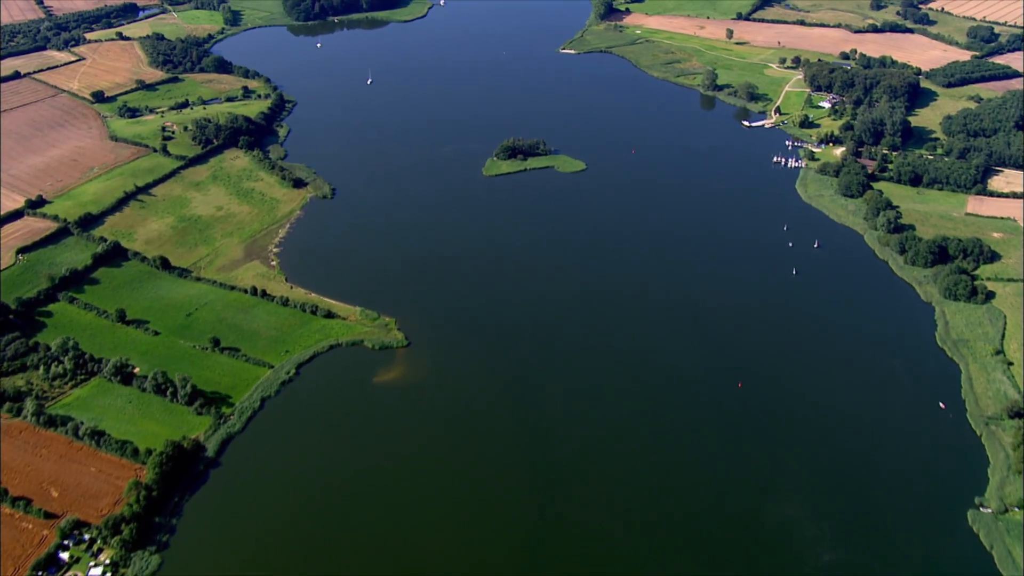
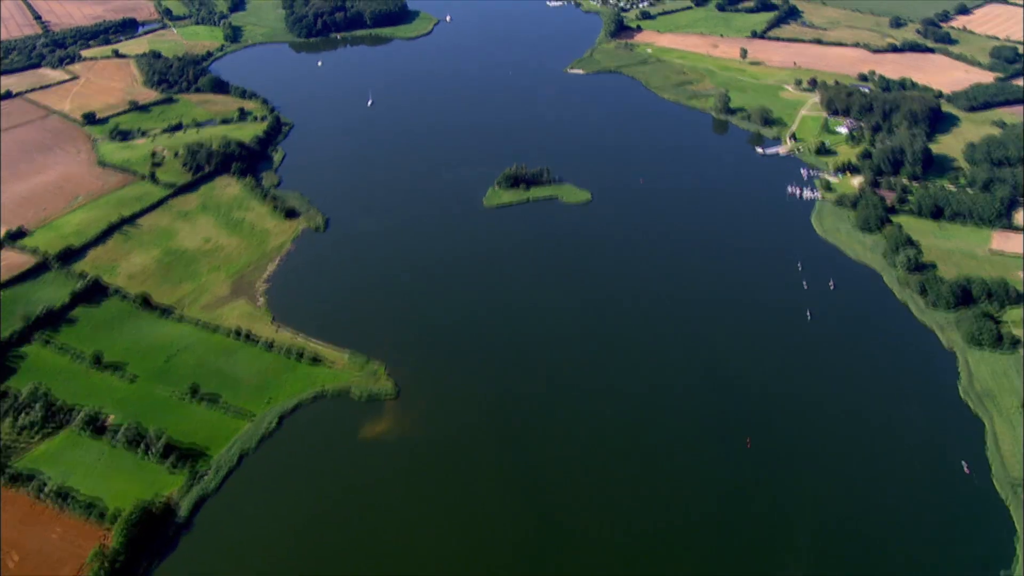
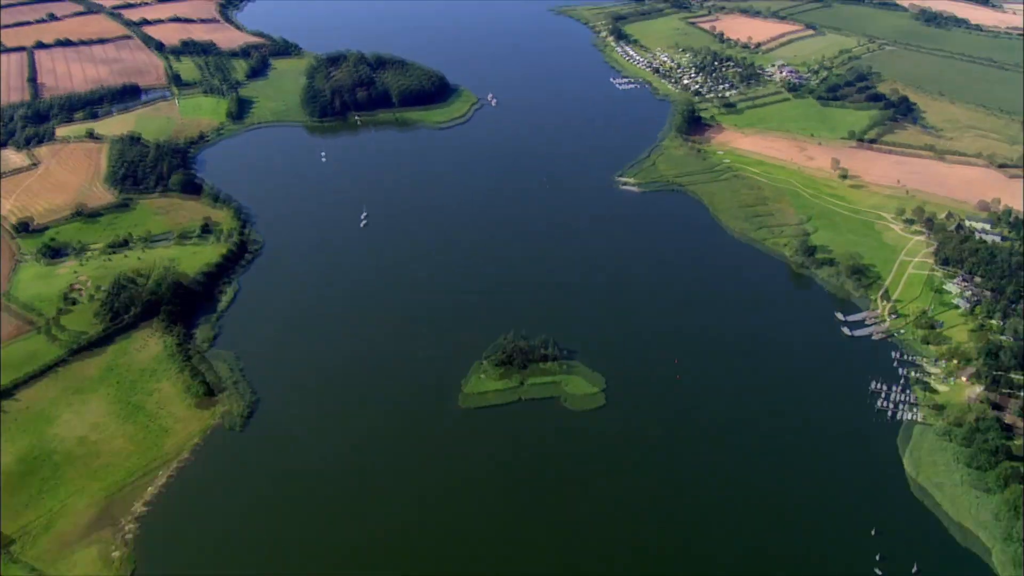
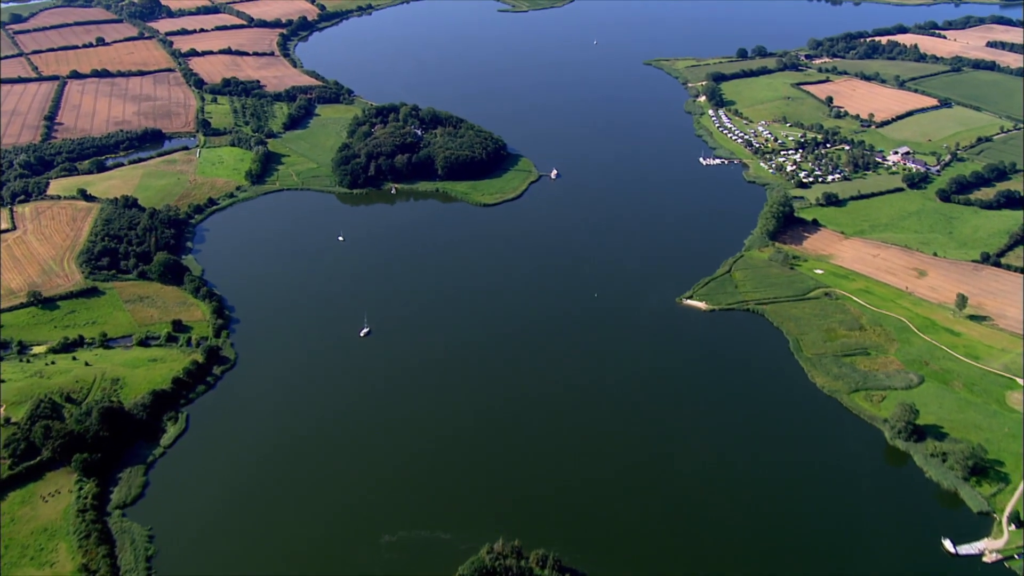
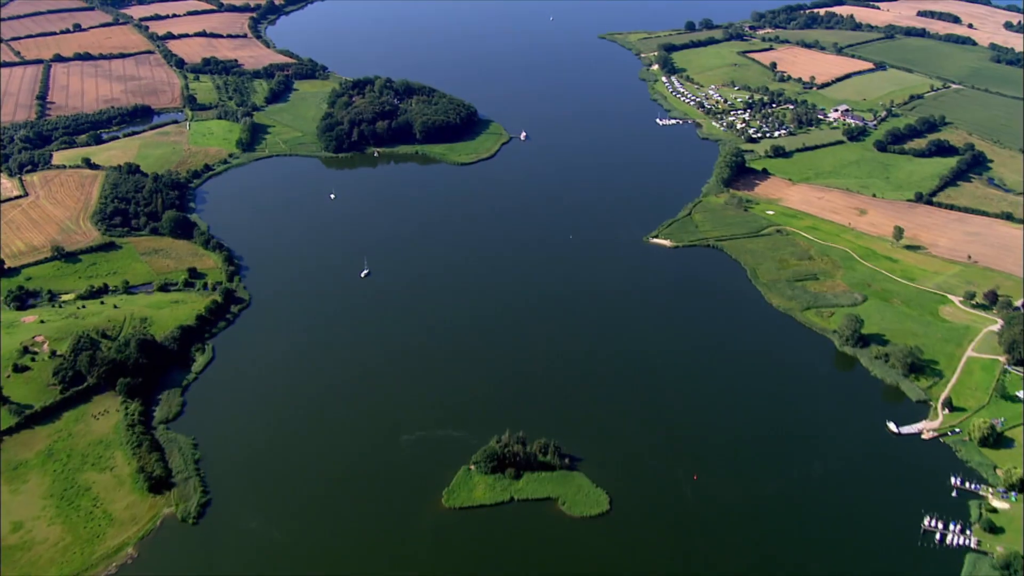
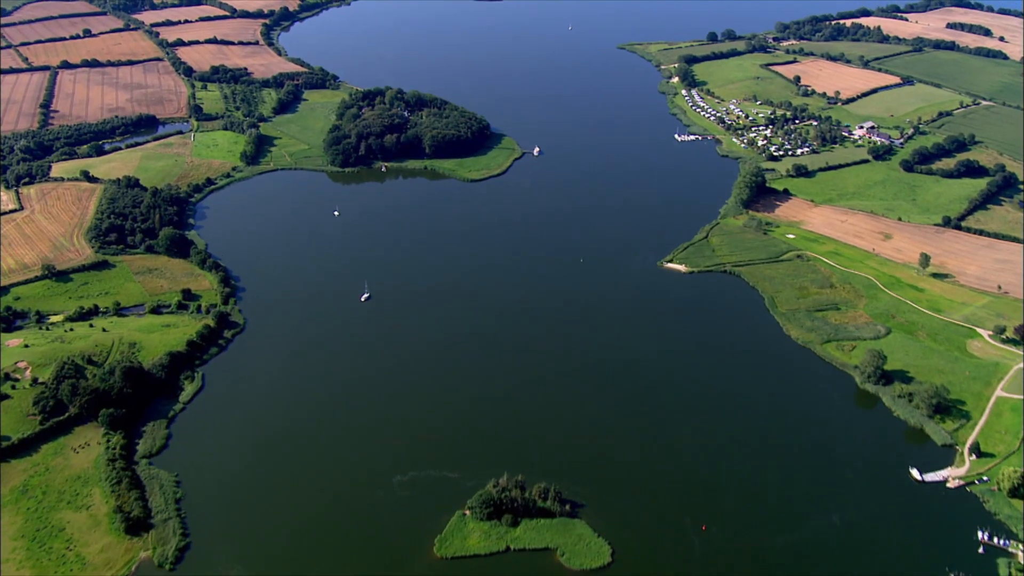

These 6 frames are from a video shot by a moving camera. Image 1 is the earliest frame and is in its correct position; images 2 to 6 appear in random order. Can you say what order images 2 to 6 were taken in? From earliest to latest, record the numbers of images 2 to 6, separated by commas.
2, 3, 5, 6, 4
